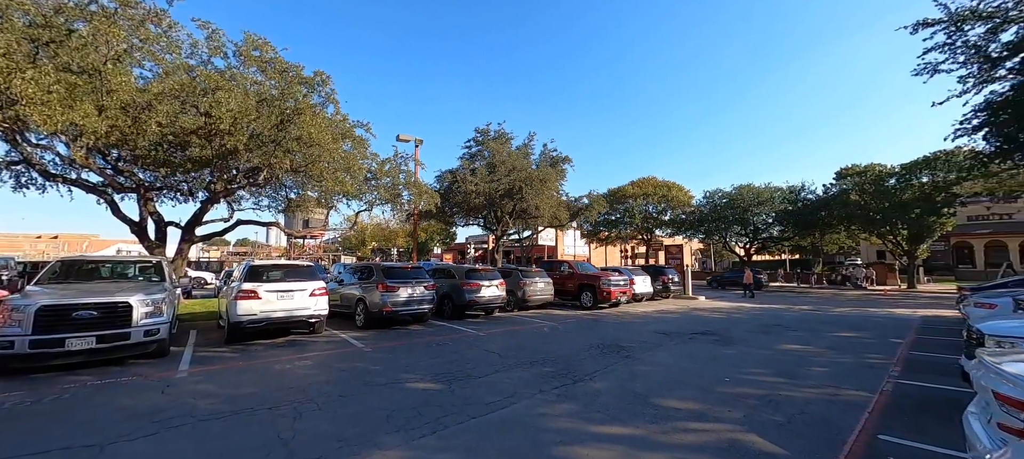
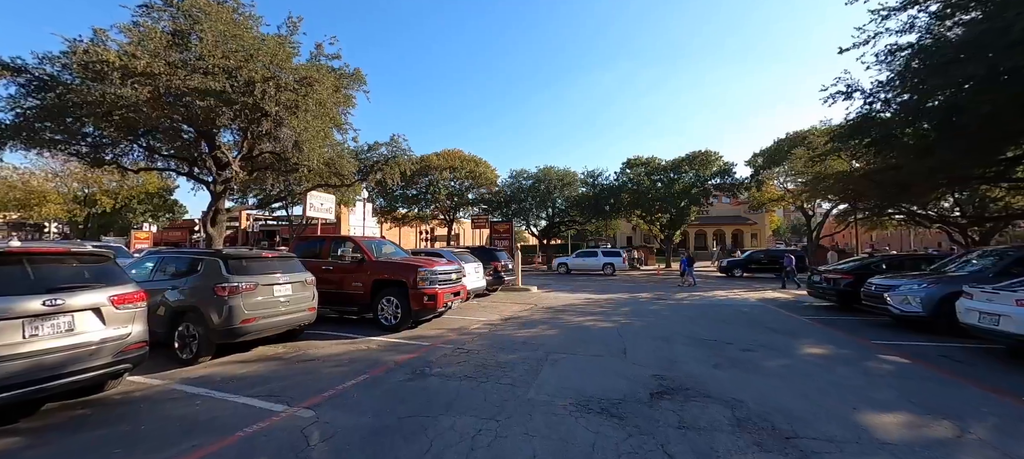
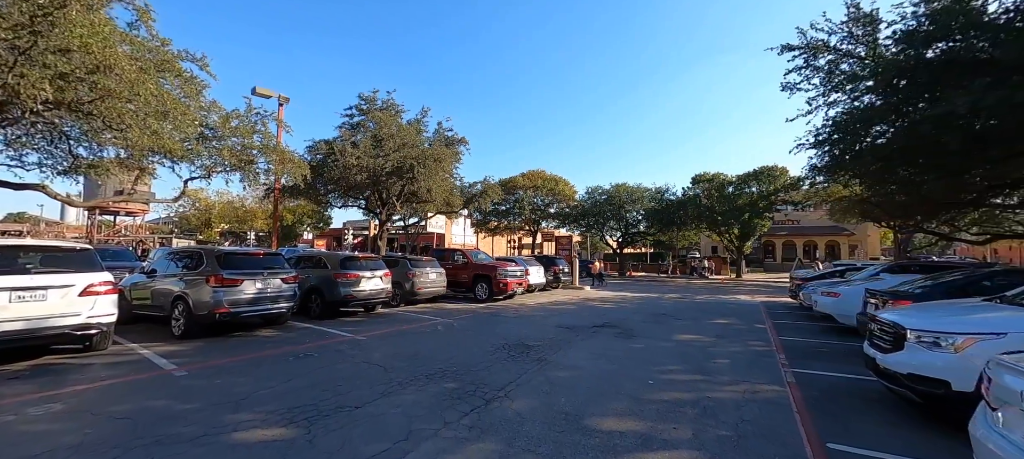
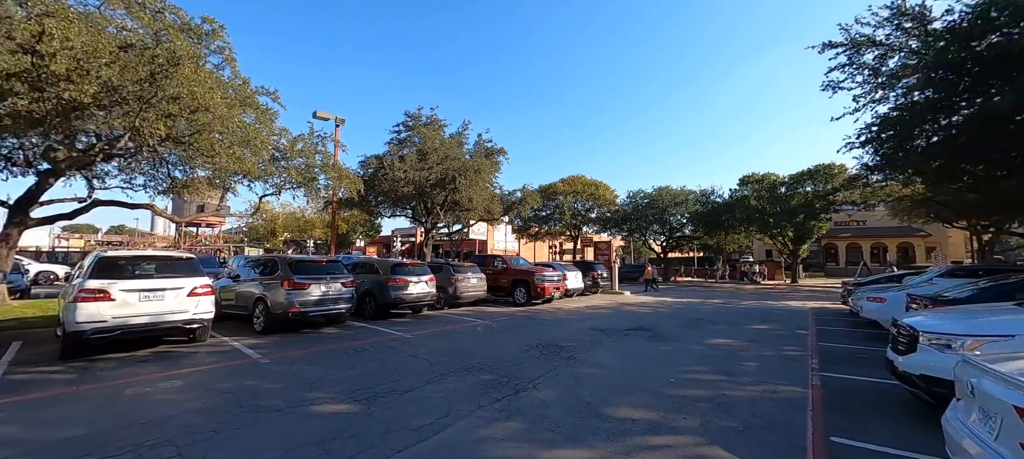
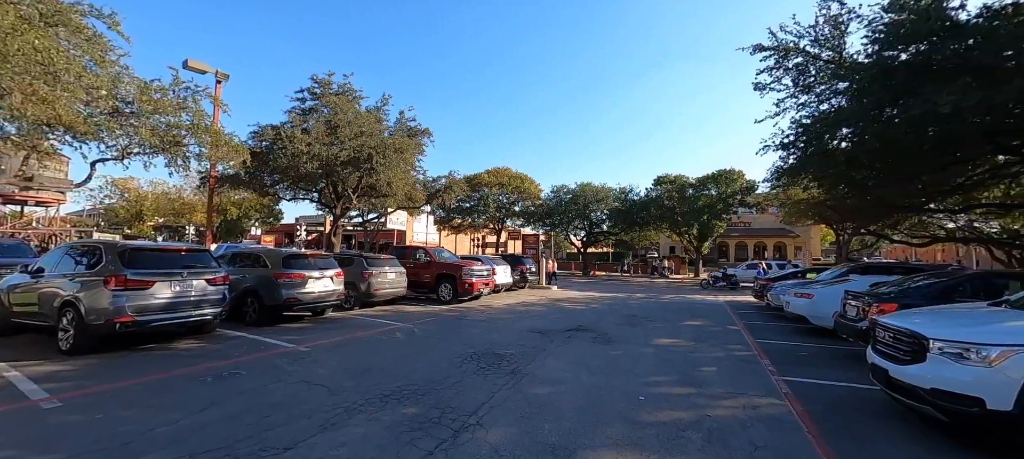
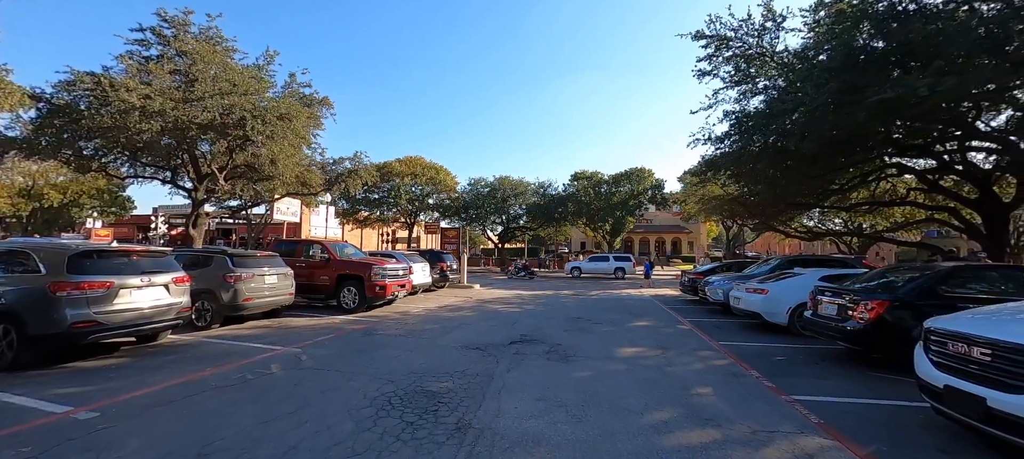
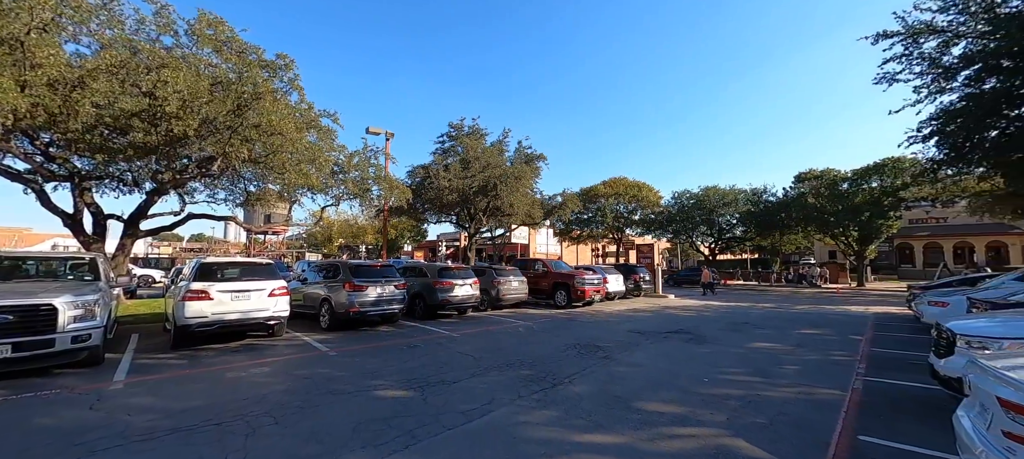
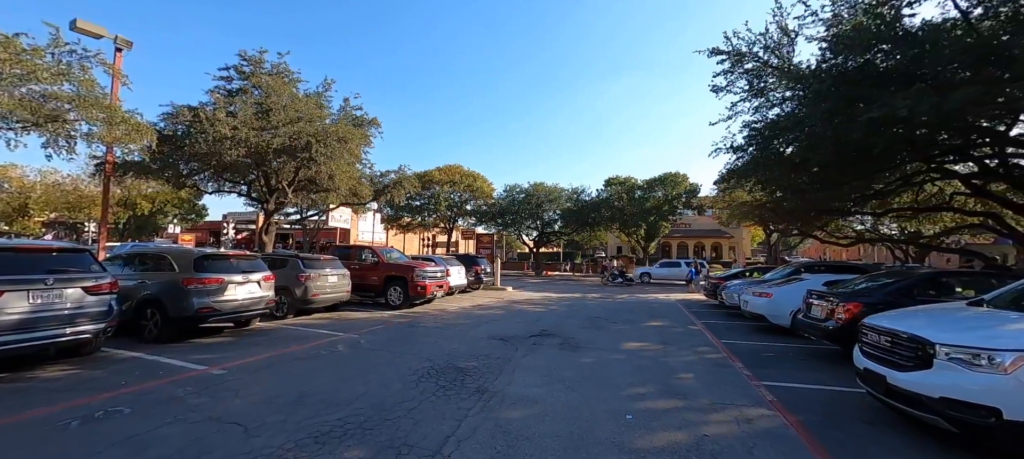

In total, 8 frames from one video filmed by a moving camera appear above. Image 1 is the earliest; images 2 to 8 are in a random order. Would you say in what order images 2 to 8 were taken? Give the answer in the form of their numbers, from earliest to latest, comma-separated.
7, 4, 3, 5, 8, 6, 2
